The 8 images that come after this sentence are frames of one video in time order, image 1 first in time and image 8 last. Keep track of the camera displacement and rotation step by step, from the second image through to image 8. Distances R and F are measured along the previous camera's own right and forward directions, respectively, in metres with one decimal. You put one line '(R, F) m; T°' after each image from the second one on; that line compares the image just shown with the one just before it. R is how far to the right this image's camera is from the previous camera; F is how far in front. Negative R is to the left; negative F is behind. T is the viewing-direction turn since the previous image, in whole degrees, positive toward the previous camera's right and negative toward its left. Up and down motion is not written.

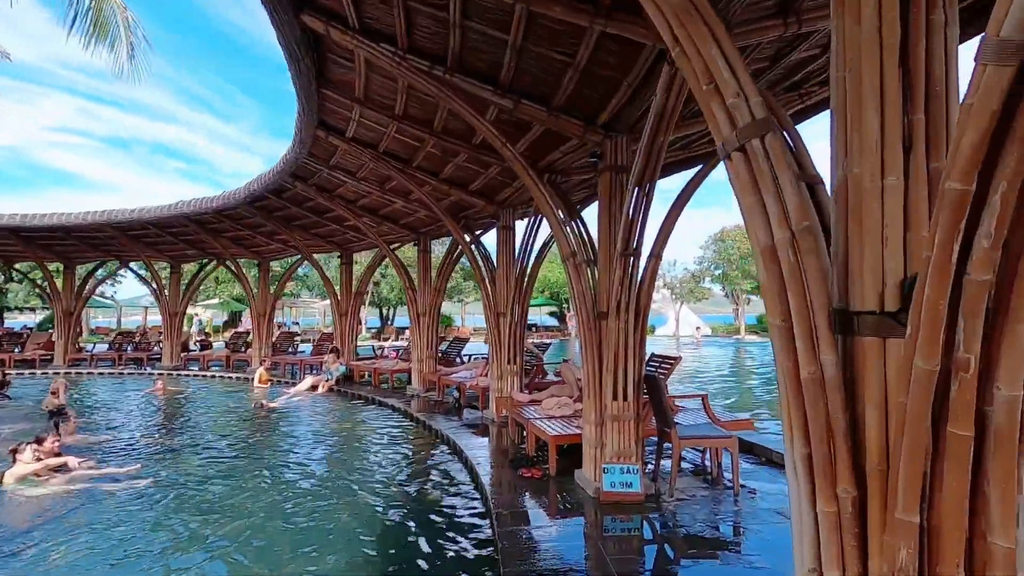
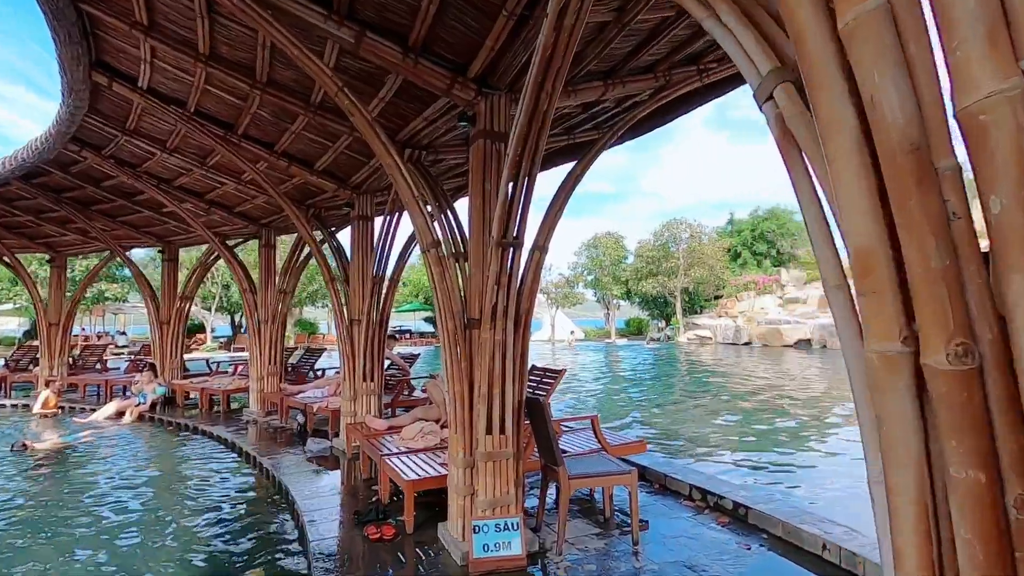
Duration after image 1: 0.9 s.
(+0.2, +0.8) m; +13°
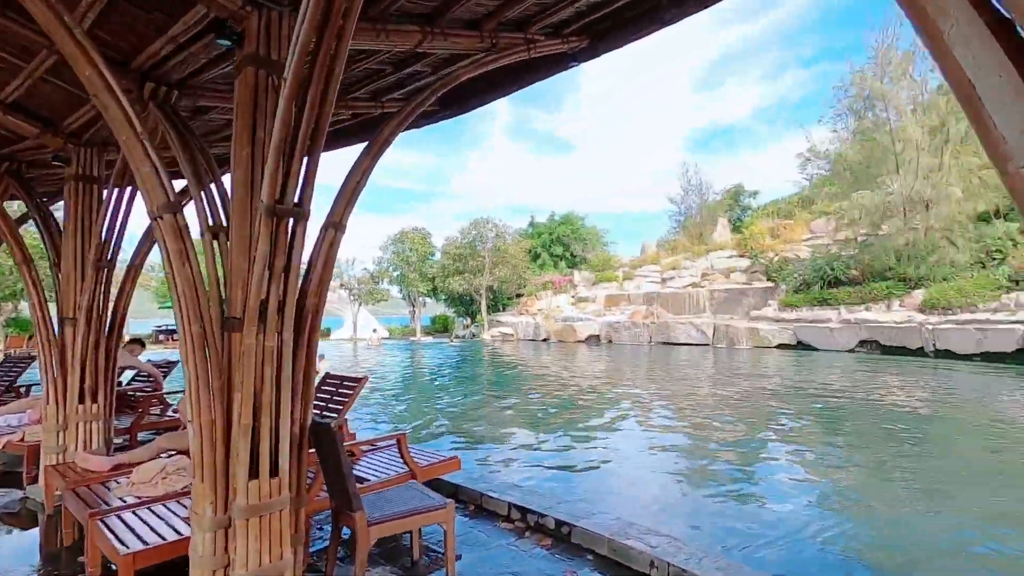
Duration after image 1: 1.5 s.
(+0.1, +0.6) m; +20°
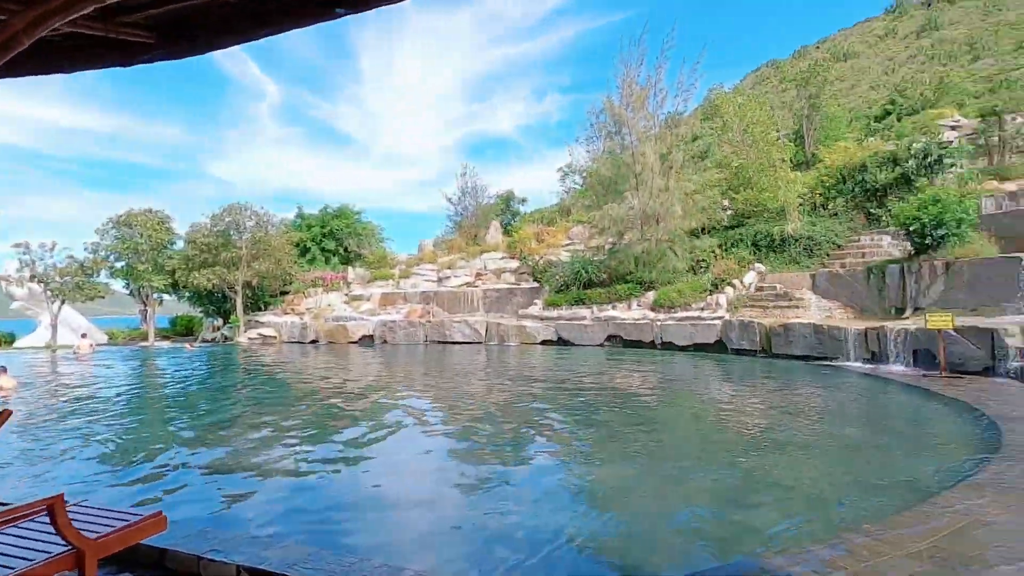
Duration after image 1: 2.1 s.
(+0.1, +0.5) m; +23°
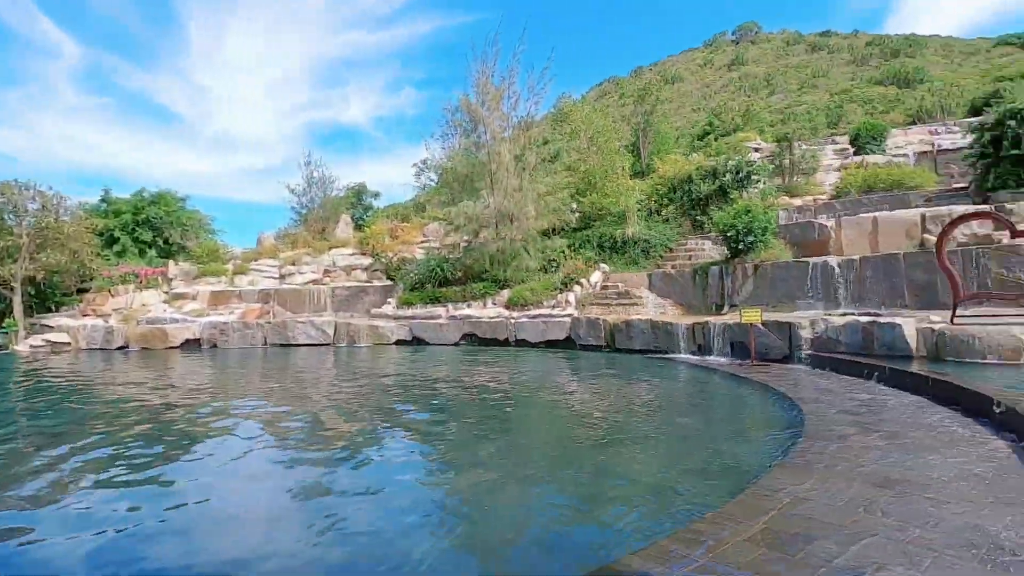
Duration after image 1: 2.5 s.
(0.0, +0.3) m; +15°
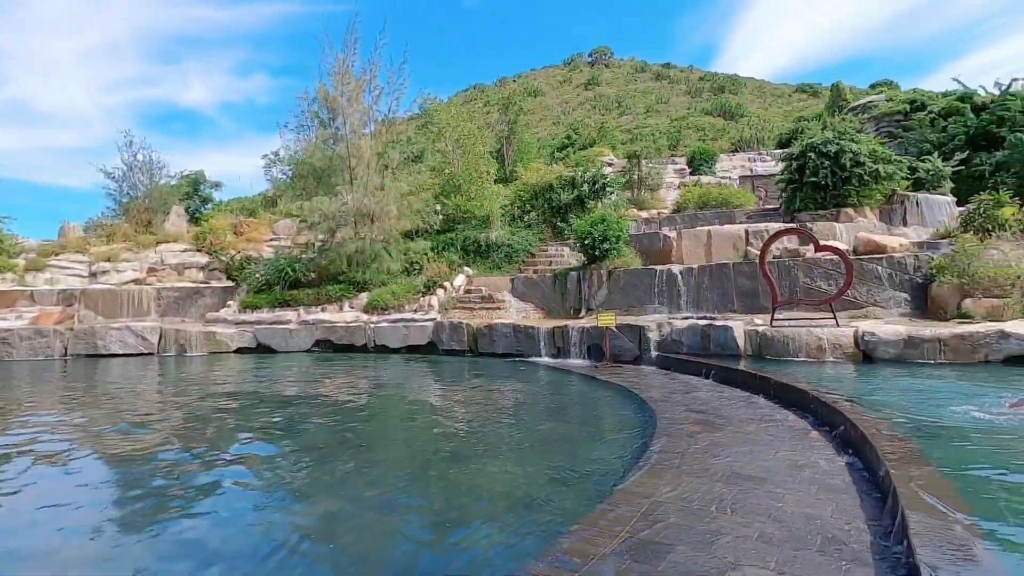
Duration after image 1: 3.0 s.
(+0.1, +0.3) m; +14°
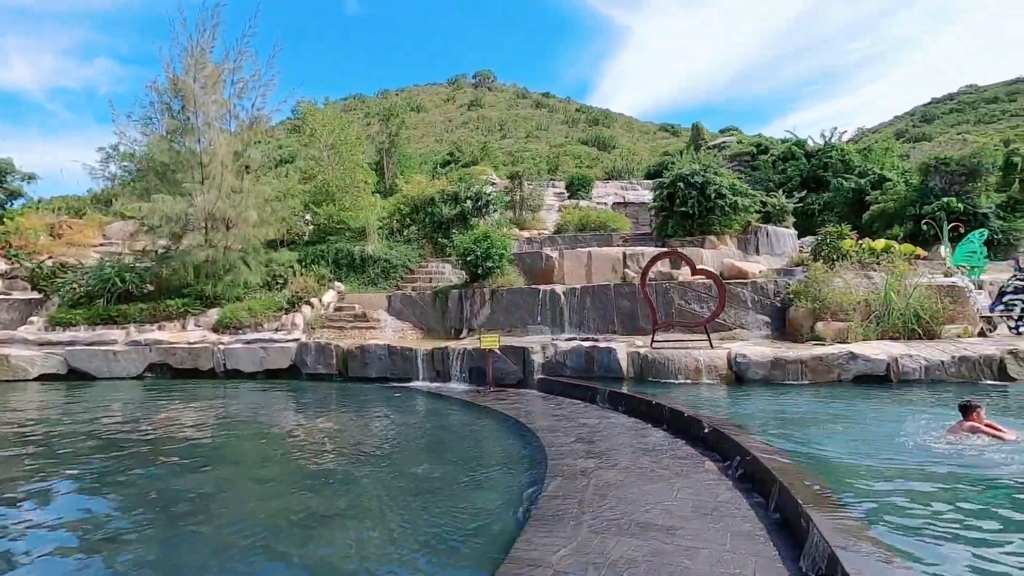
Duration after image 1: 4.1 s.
(0.0, +0.7) m; +13°
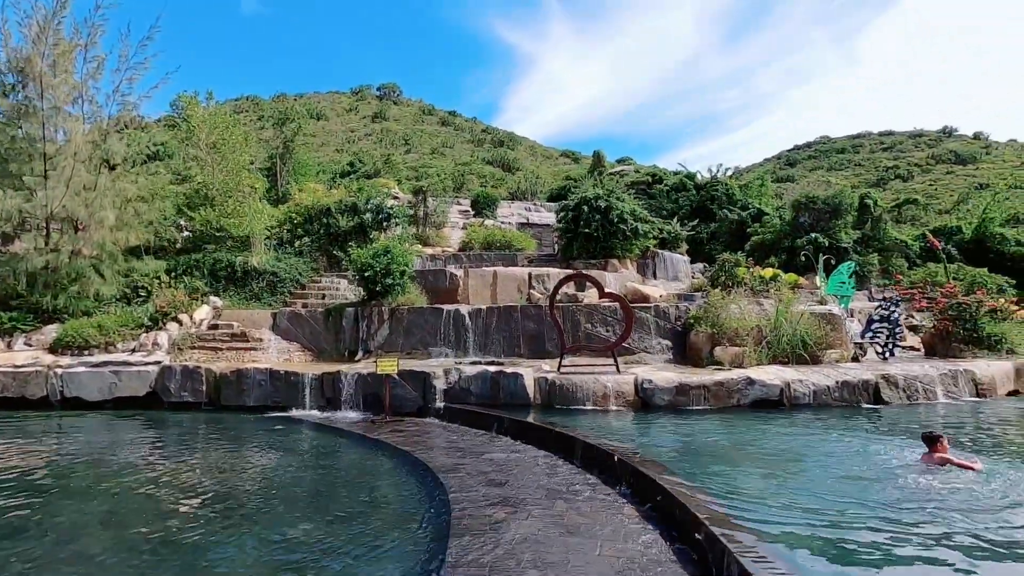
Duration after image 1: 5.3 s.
(0.0, +0.5) m; +10°
